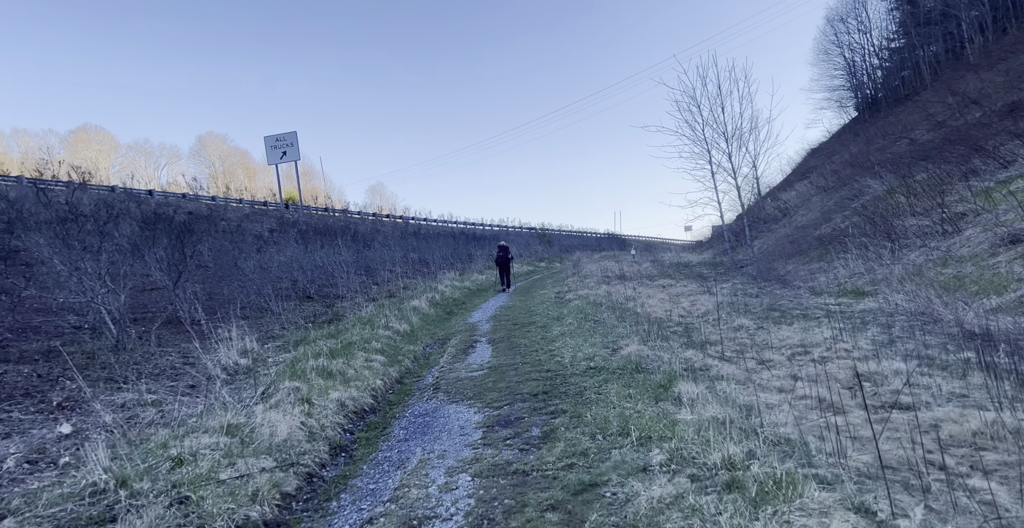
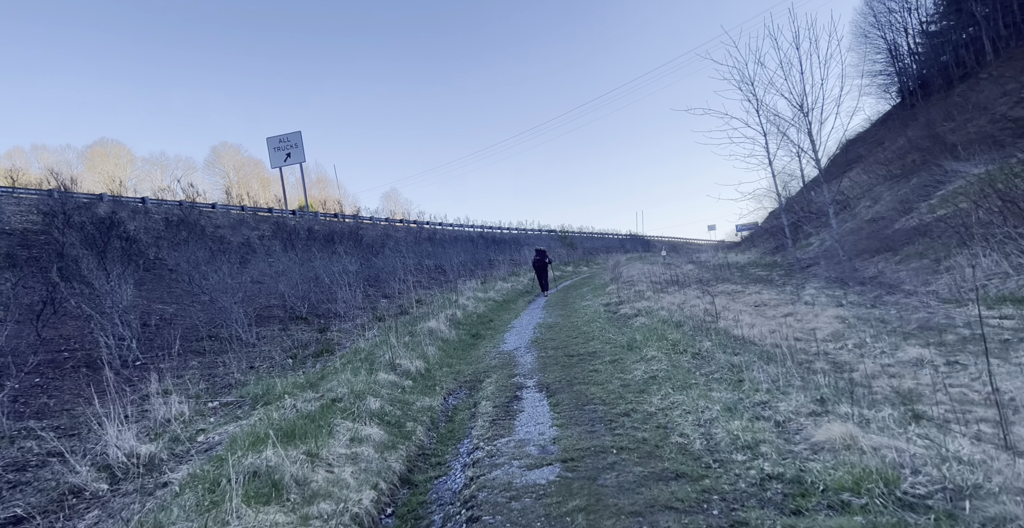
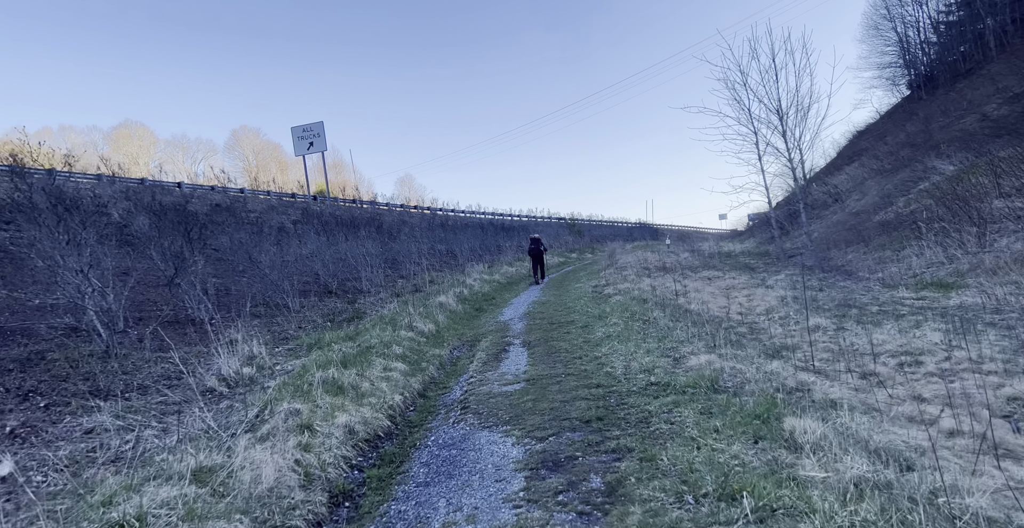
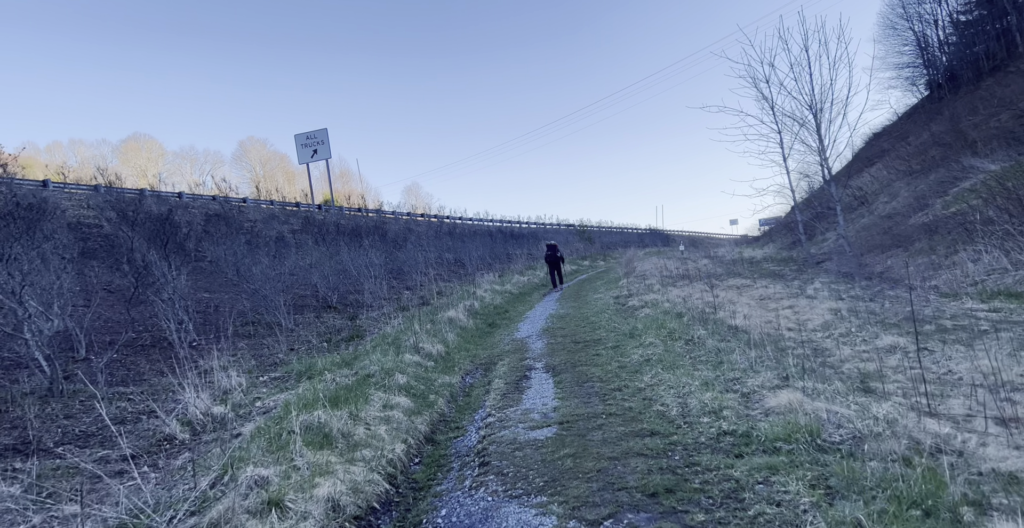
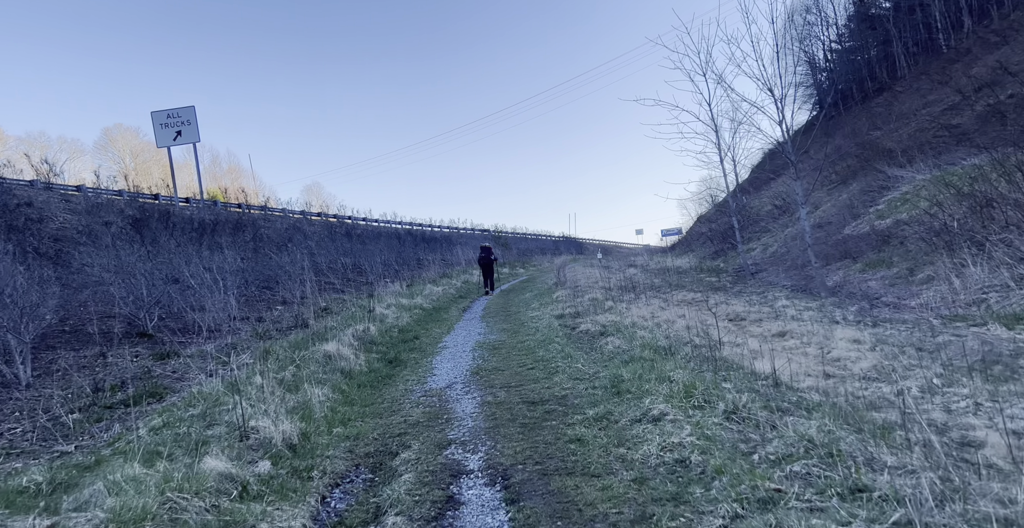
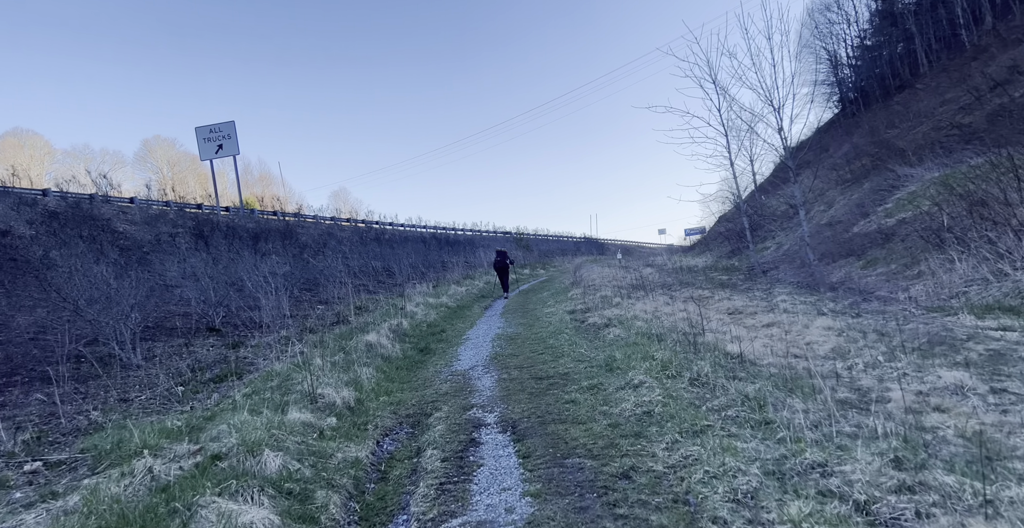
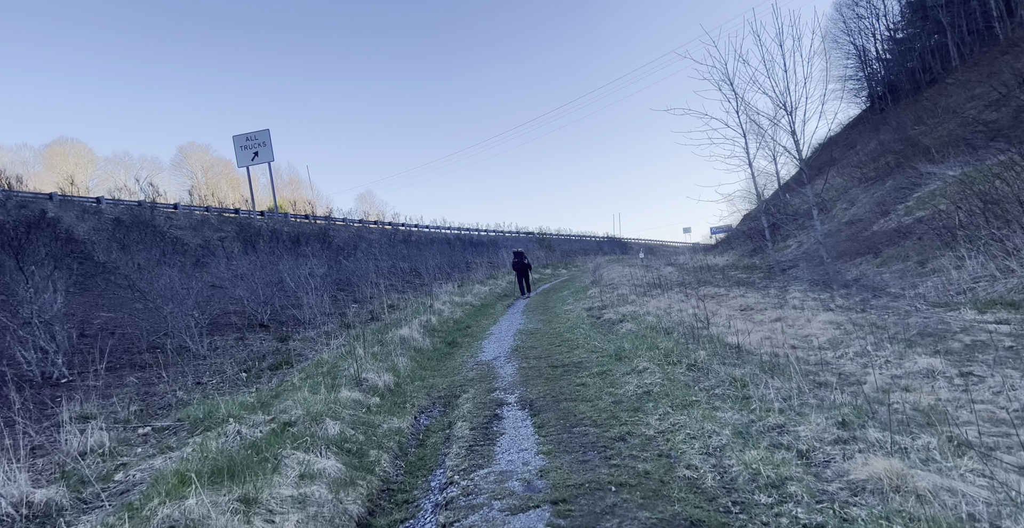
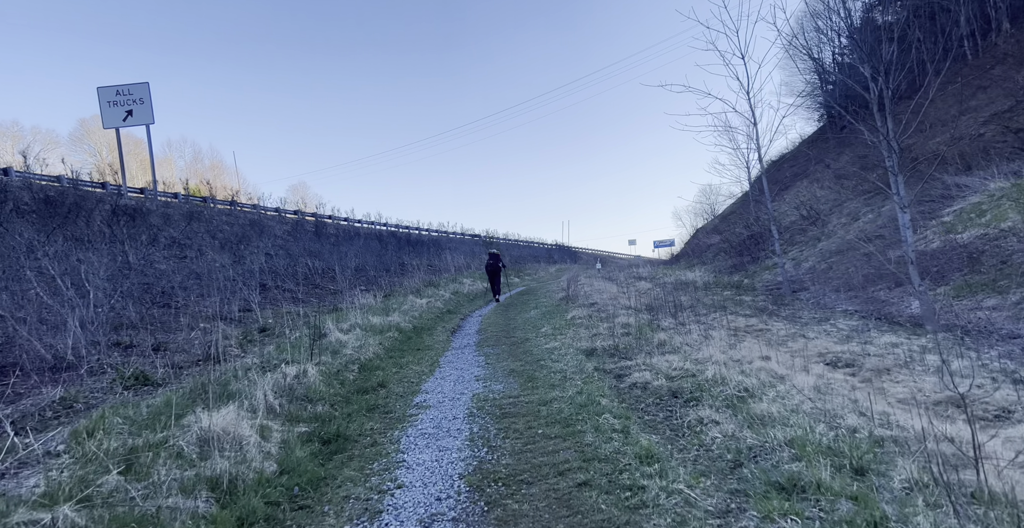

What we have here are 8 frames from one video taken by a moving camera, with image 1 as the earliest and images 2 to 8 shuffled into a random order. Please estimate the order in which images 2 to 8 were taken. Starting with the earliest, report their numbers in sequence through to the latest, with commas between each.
3, 4, 2, 7, 6, 5, 8
